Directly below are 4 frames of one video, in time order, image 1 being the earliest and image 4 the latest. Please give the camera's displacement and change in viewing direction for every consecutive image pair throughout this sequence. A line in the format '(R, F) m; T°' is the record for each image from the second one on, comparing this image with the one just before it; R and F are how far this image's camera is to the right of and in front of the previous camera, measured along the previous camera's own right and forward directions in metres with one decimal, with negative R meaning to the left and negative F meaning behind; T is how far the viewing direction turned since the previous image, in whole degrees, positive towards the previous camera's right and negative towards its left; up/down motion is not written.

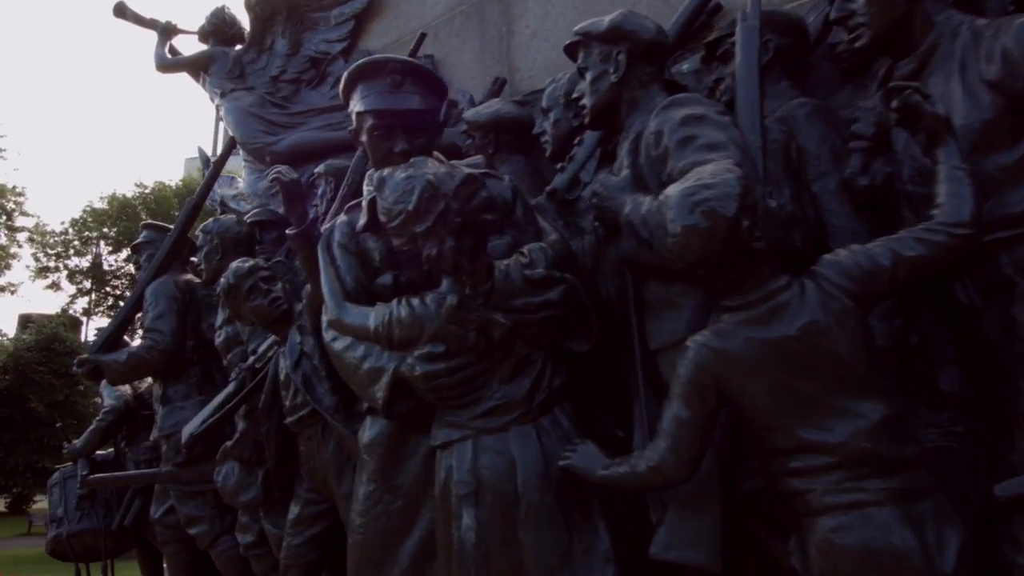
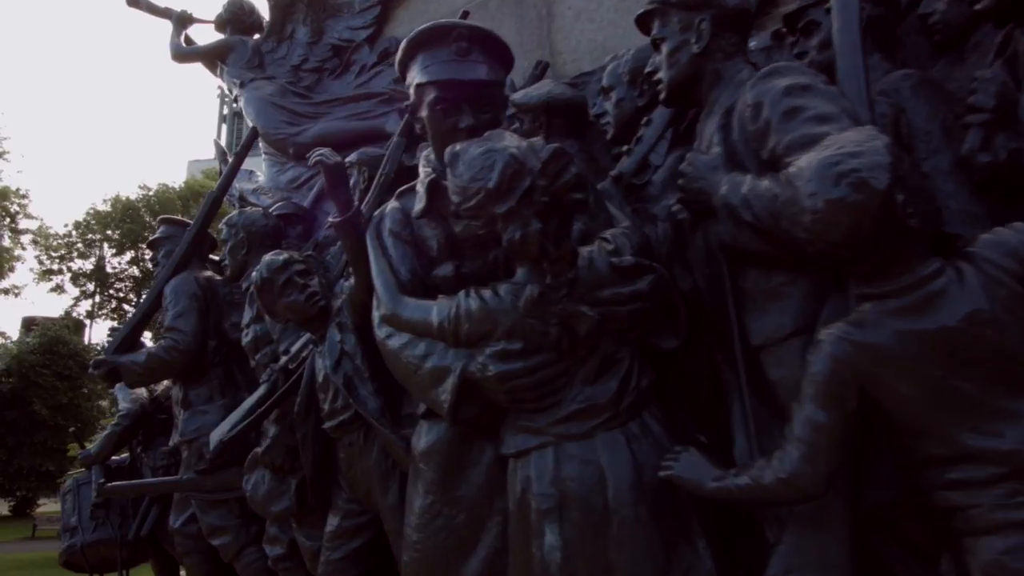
(-0.3, +0.3) m; 0°
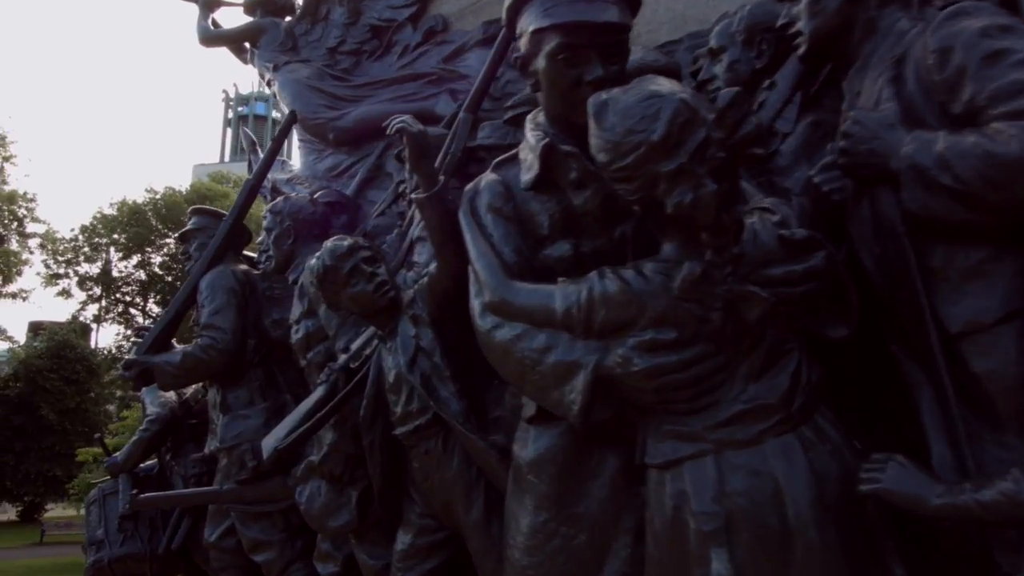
(-0.4, +0.4) m; 0°
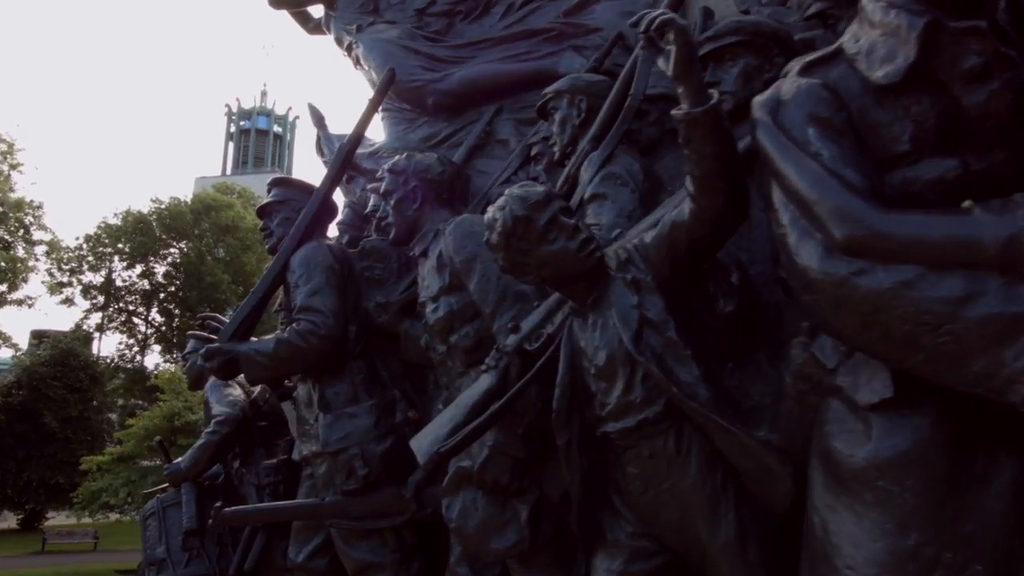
(-0.9, +0.6) m; 0°
